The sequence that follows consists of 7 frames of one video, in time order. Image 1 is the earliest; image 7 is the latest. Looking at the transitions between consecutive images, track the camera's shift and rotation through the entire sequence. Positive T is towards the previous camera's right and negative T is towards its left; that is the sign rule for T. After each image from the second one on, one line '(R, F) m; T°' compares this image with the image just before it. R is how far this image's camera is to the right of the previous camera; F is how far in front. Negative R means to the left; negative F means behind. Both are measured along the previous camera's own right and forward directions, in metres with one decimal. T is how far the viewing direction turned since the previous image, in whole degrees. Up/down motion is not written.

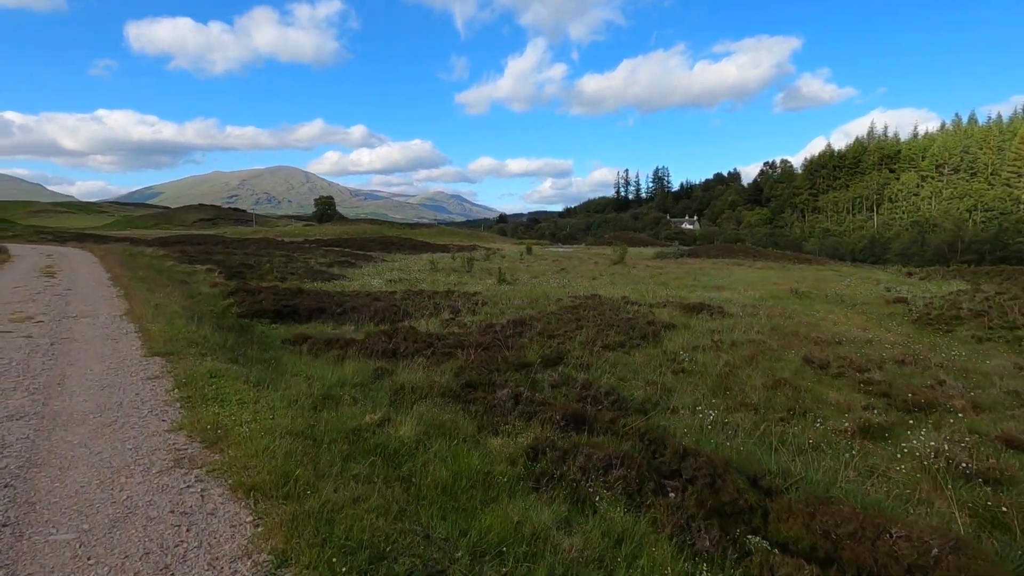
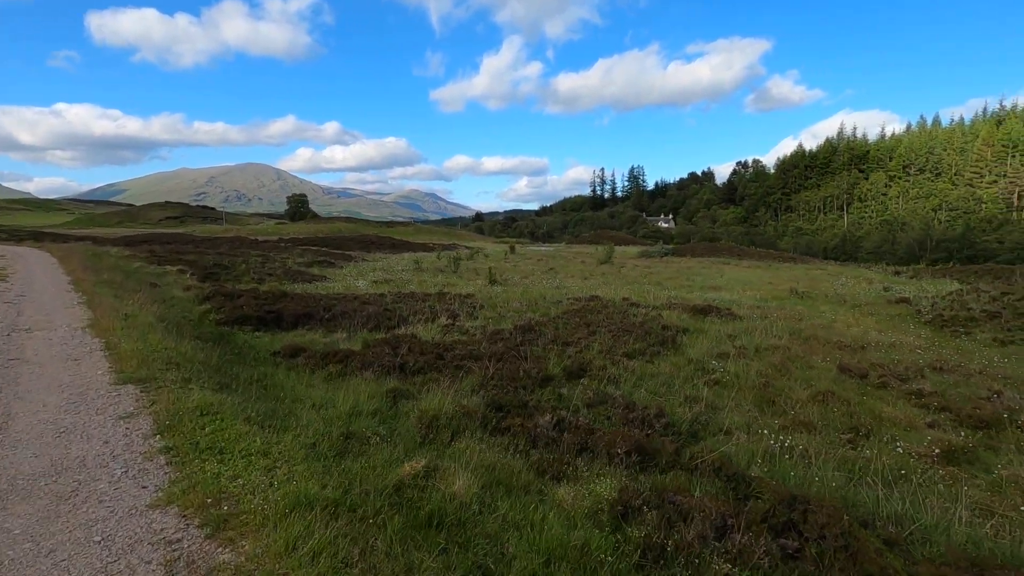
(-0.8, +1.0) m; +3°
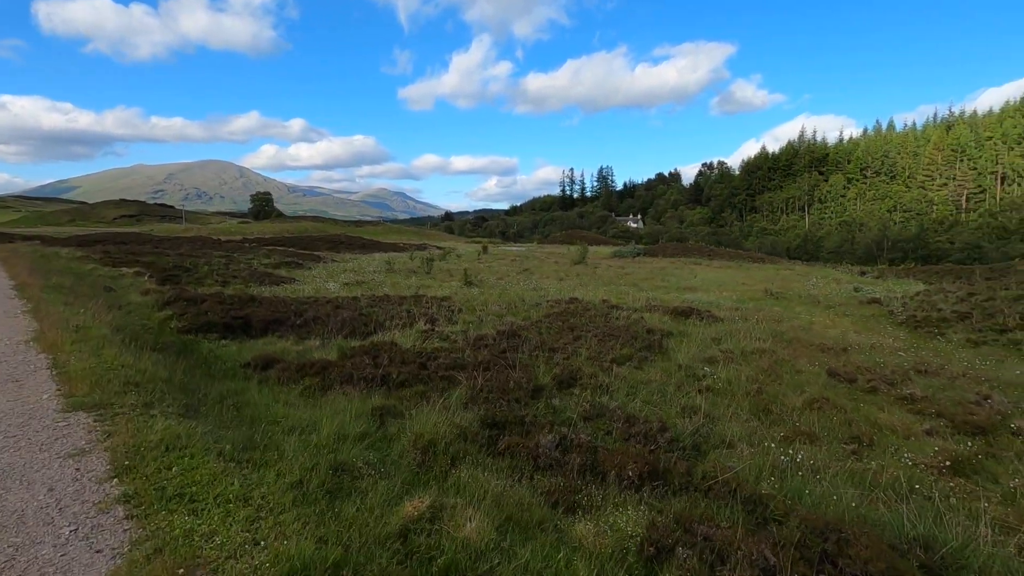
(-0.3, +0.4) m; +3°
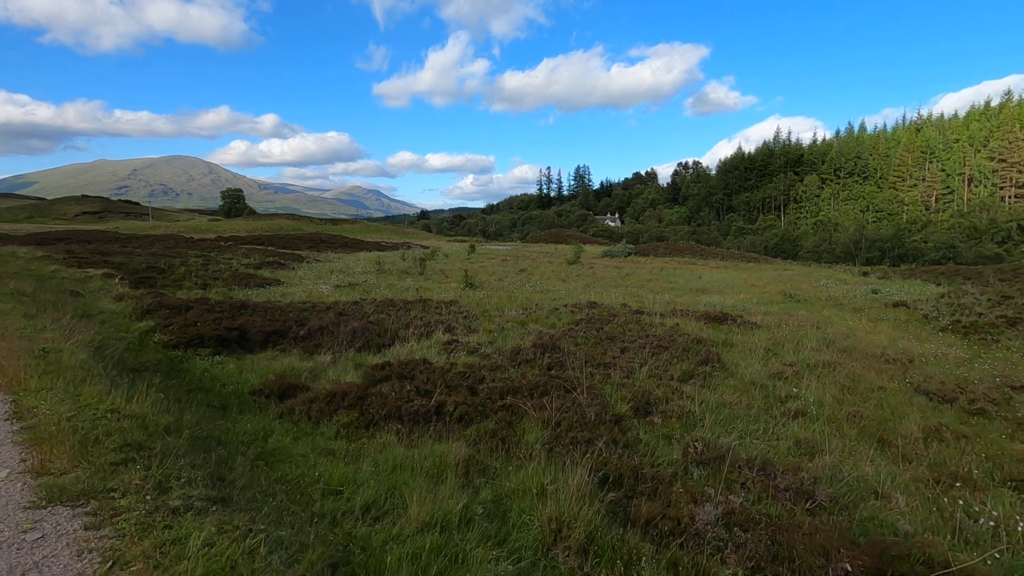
(-1.3, +1.5) m; +3°
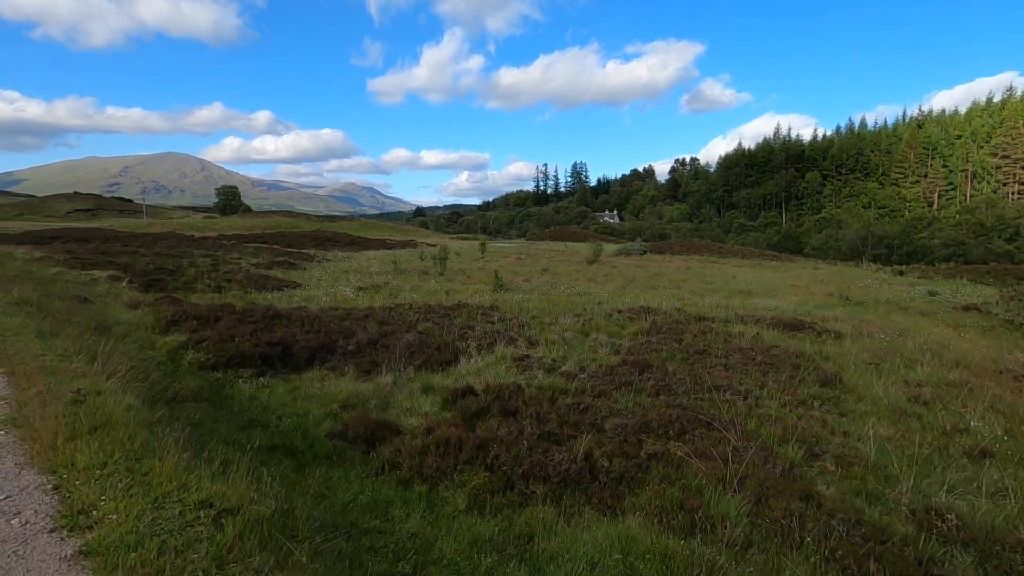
(-1.7, +1.5) m; +1°
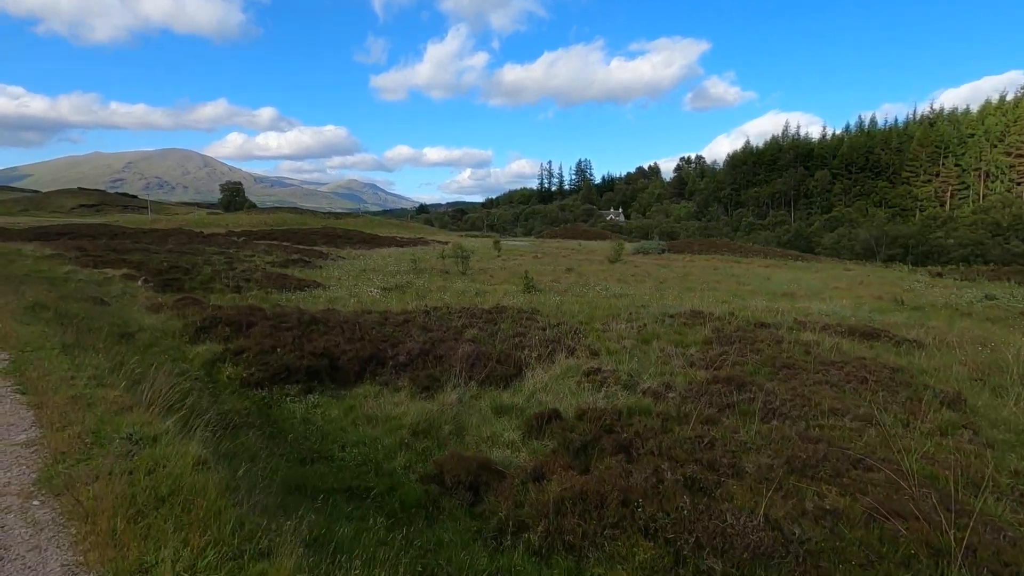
(-1.2, +1.1) m; 0°
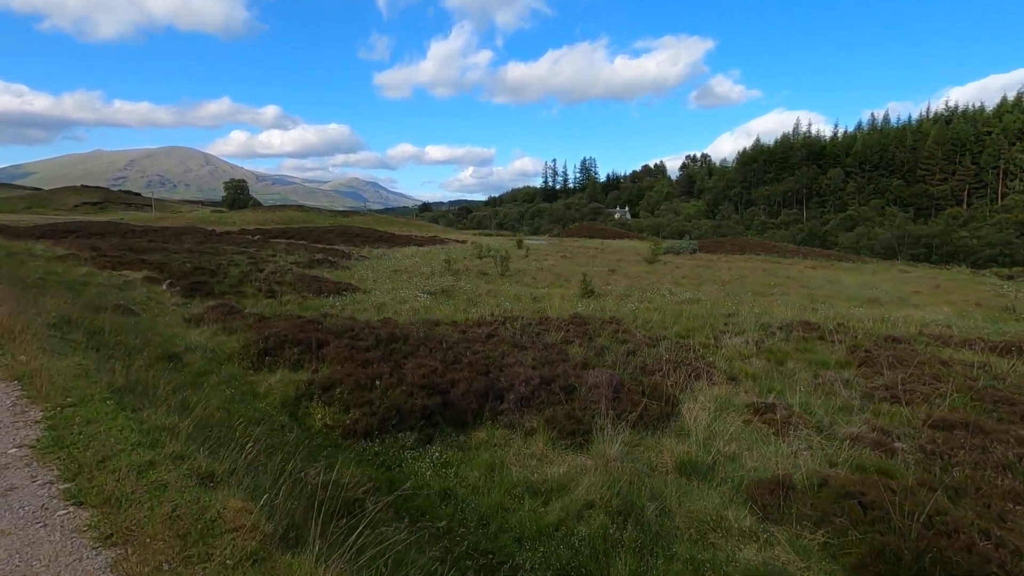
(-2.1, +2.0) m; 0°
